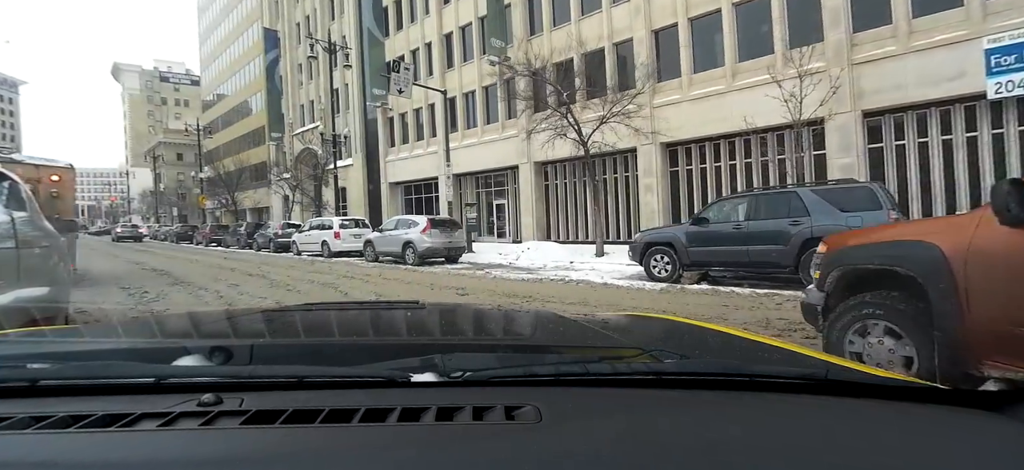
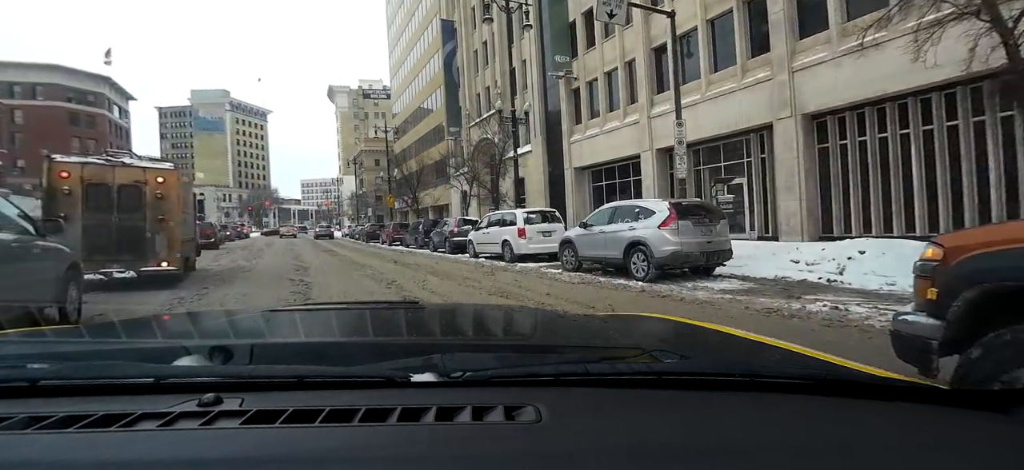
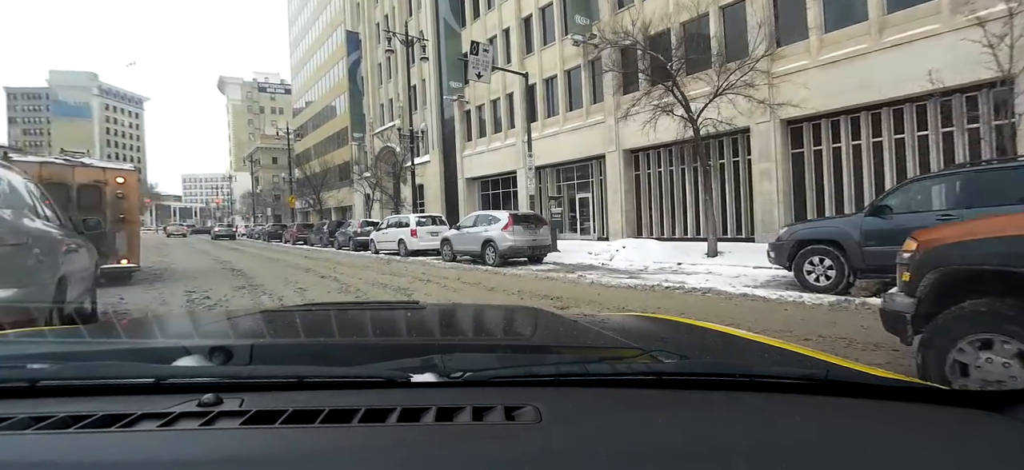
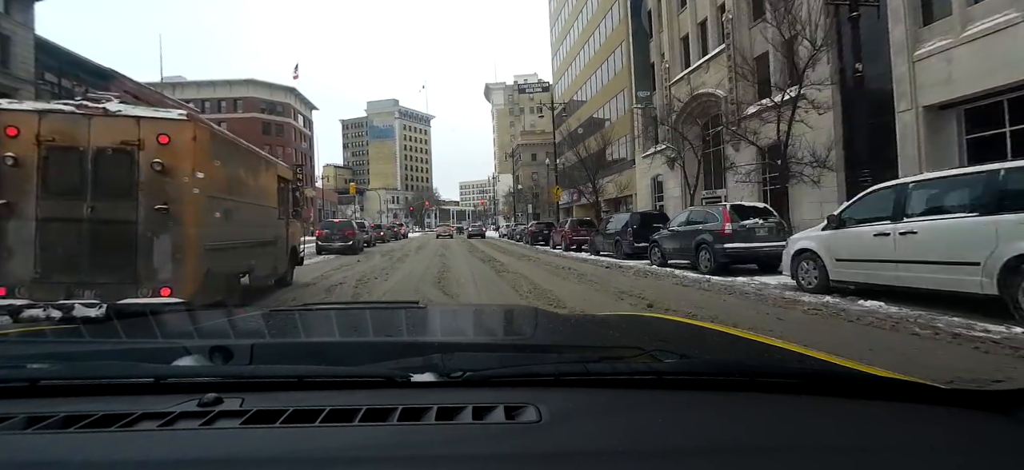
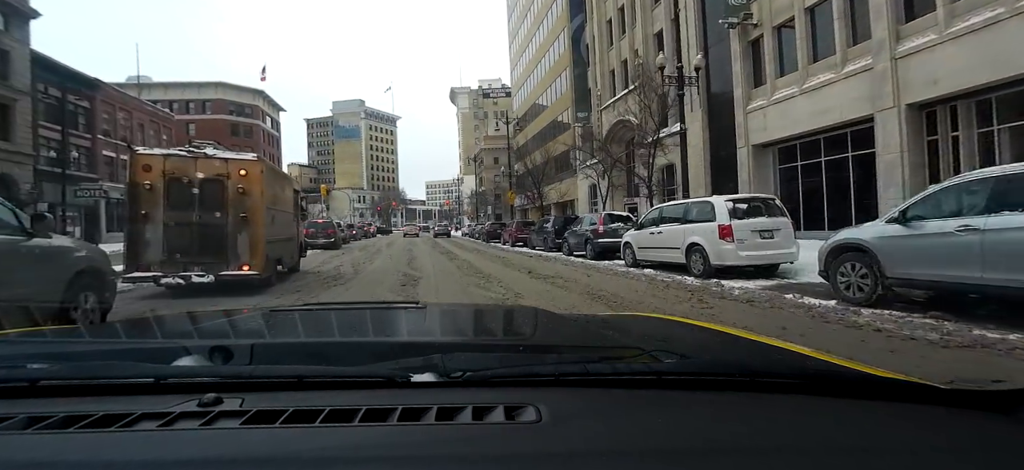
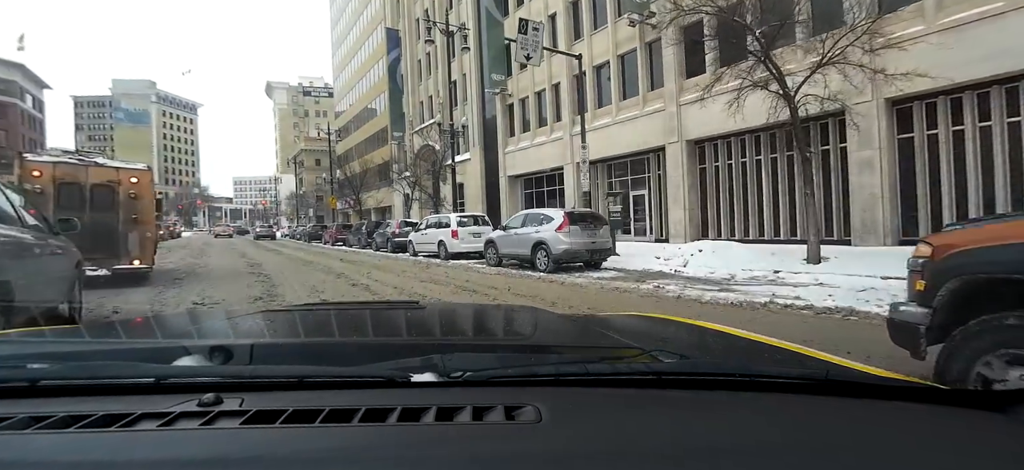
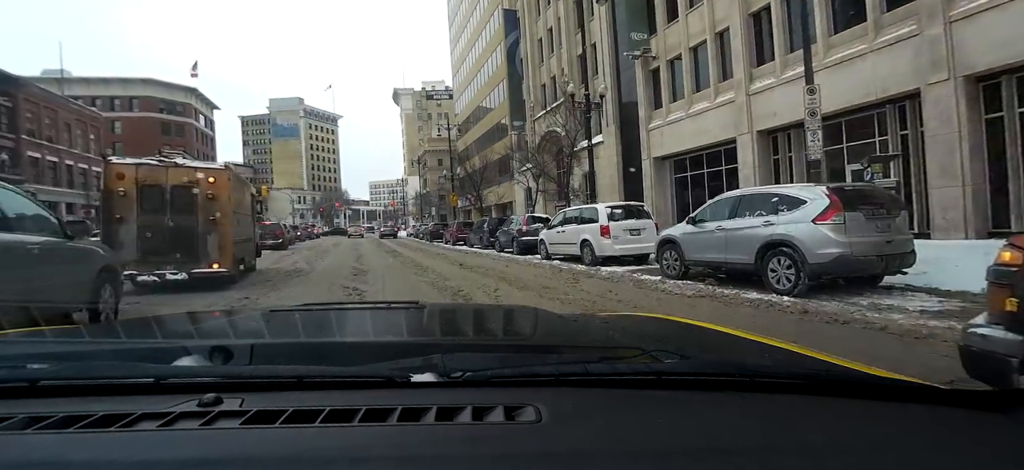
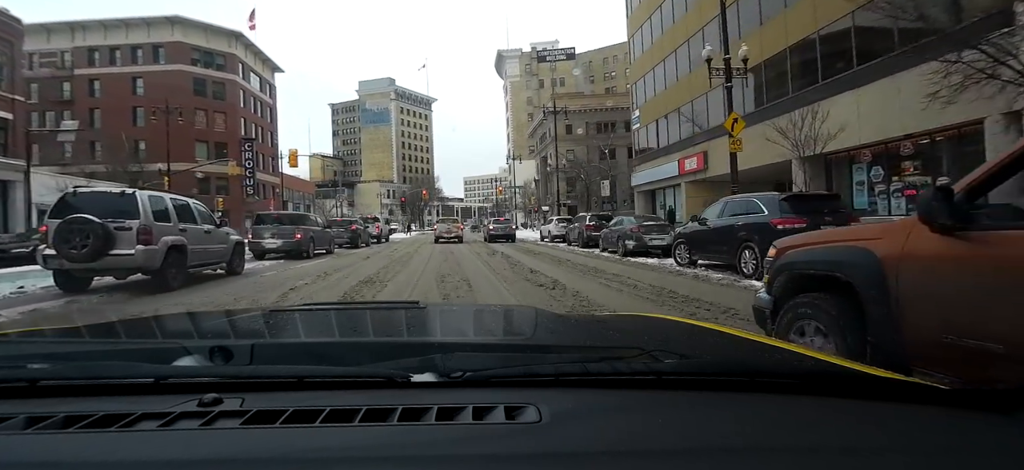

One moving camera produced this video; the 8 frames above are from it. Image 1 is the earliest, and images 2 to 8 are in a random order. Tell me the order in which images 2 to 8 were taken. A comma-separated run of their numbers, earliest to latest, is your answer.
3, 6, 2, 7, 5, 4, 8
